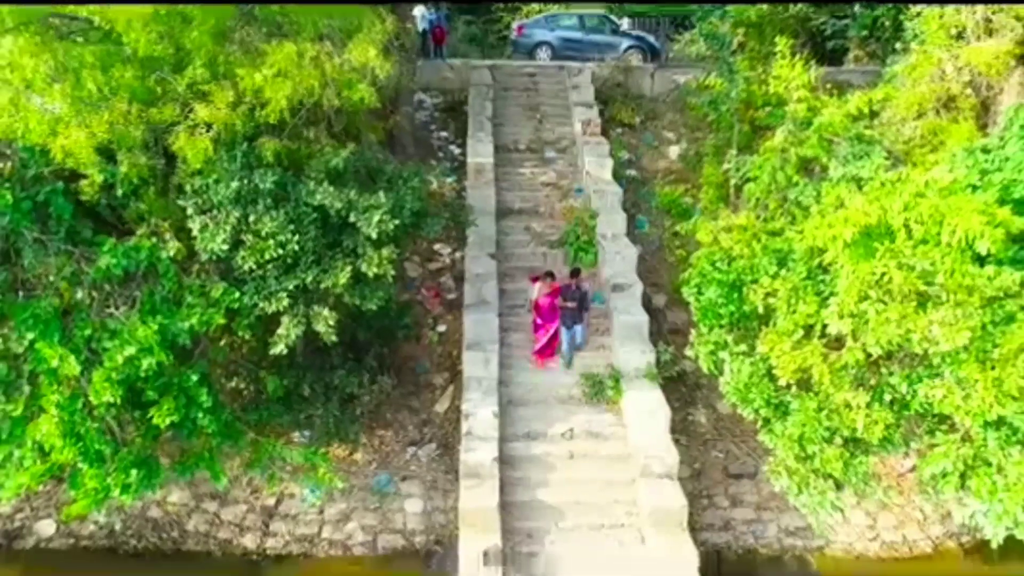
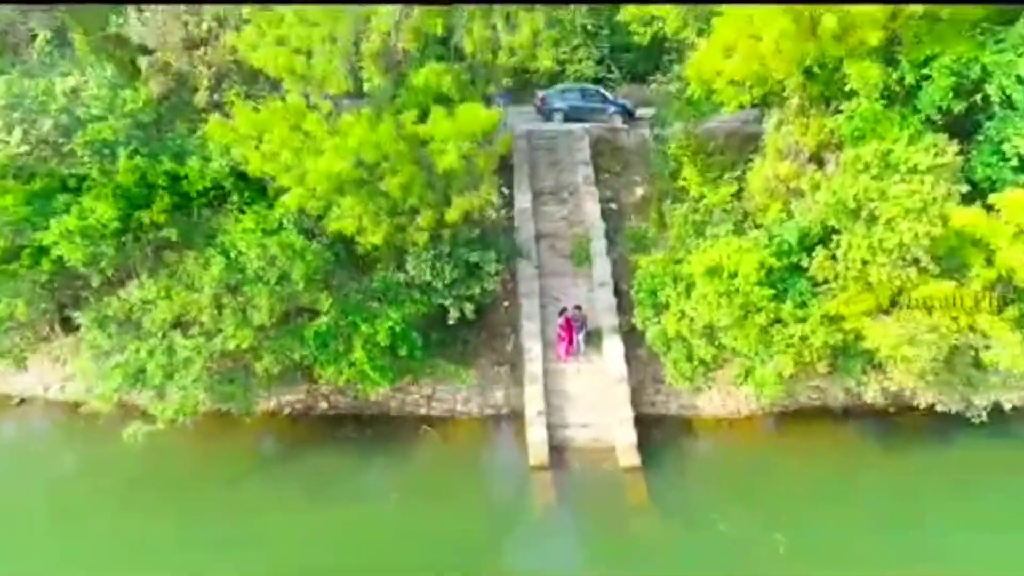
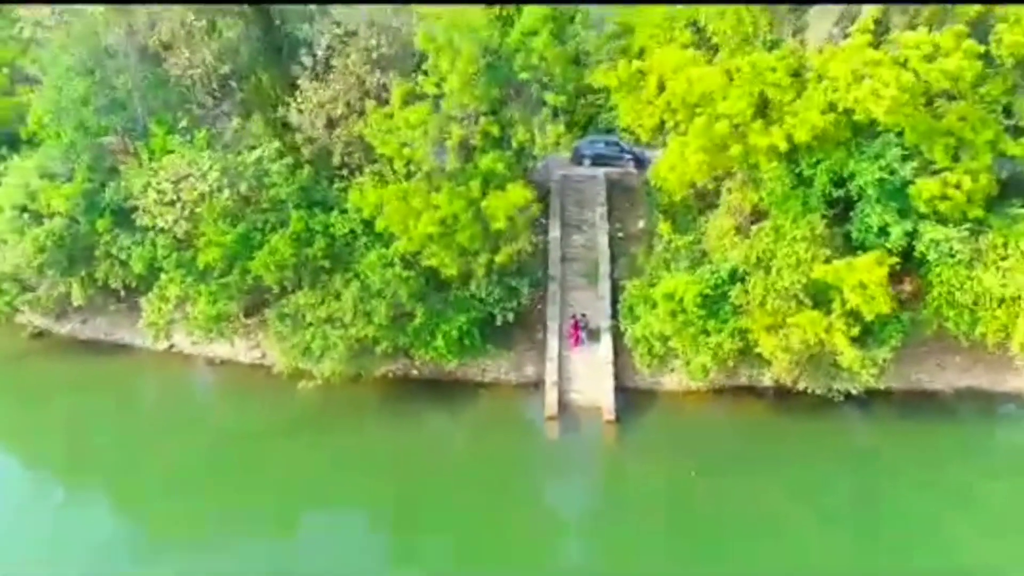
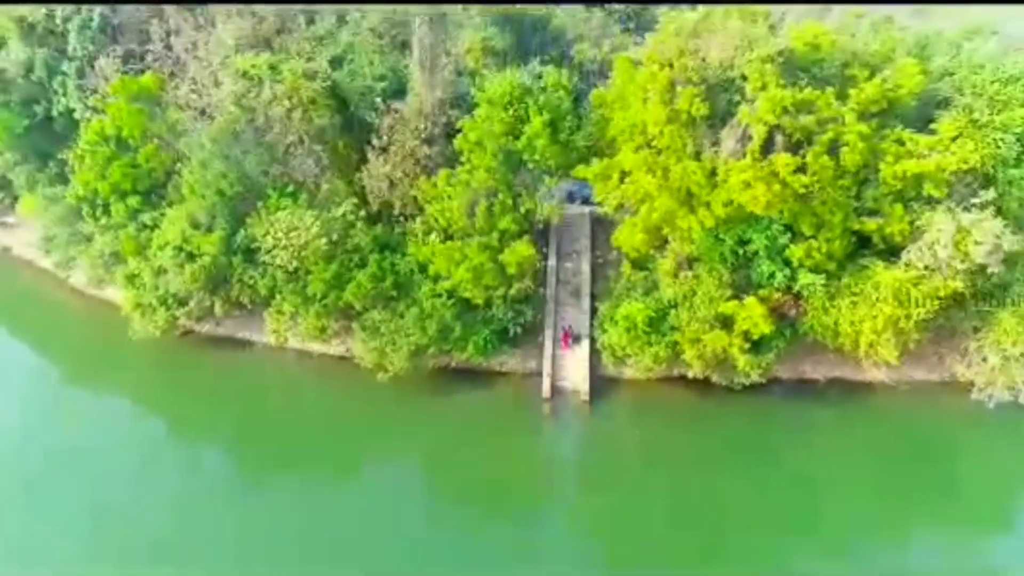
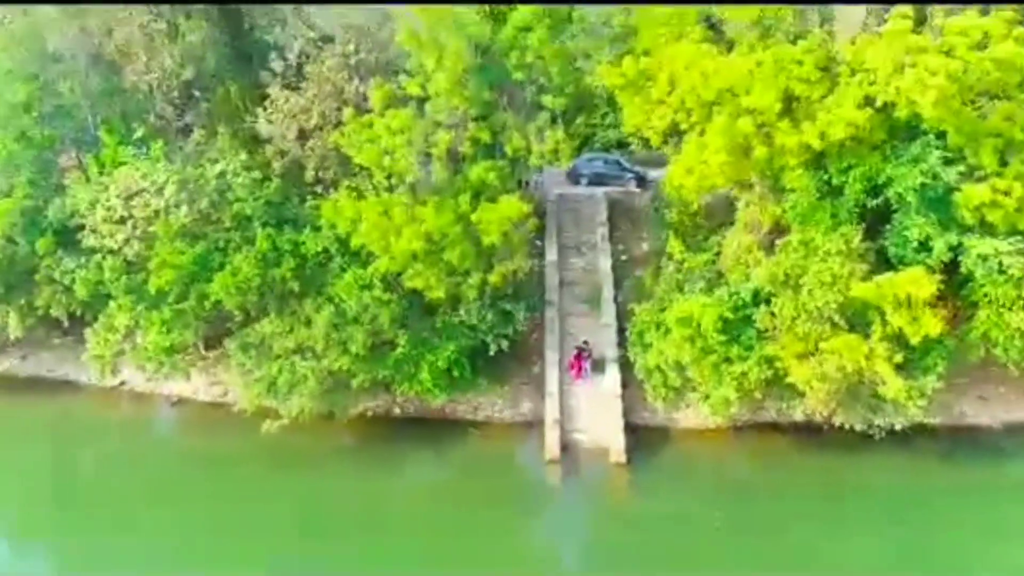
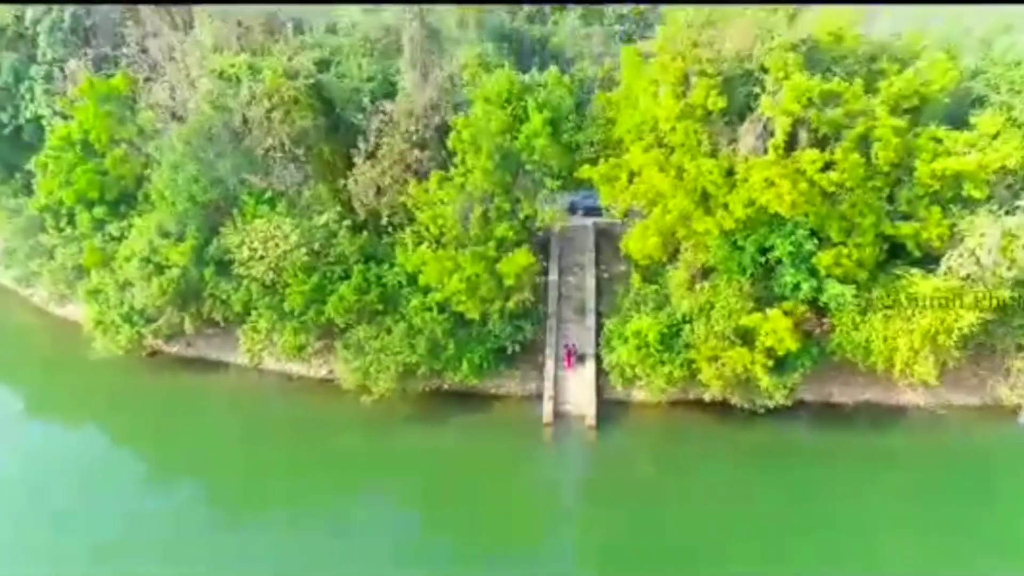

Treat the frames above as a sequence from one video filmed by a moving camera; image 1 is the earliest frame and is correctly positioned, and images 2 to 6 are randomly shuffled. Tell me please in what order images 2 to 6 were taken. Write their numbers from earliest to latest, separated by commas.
2, 5, 3, 6, 4
